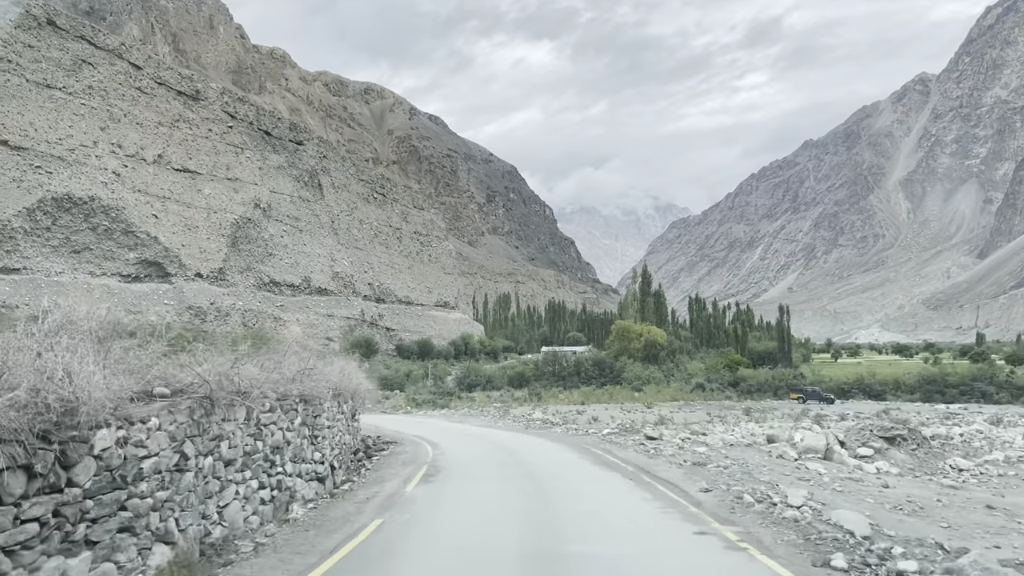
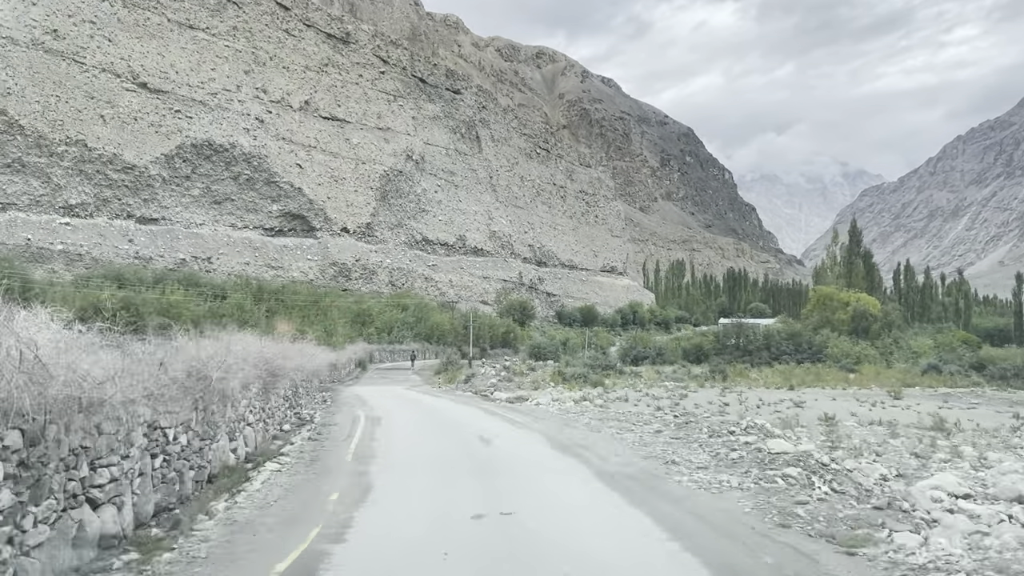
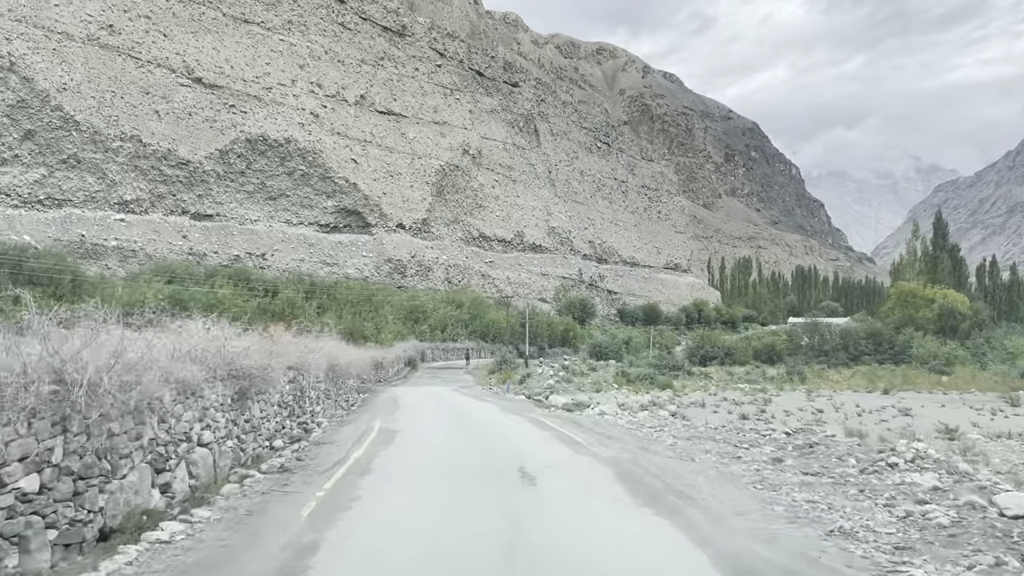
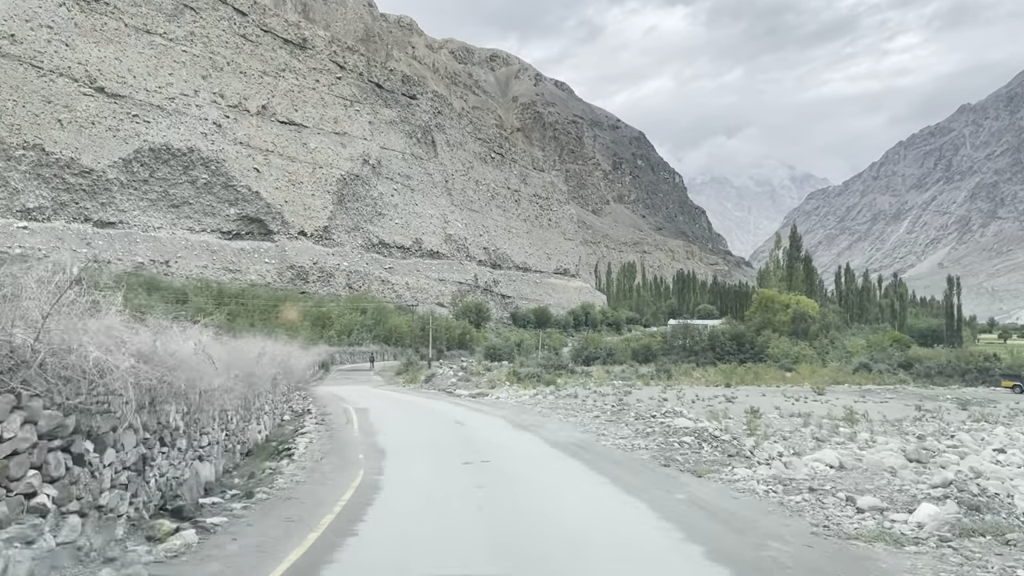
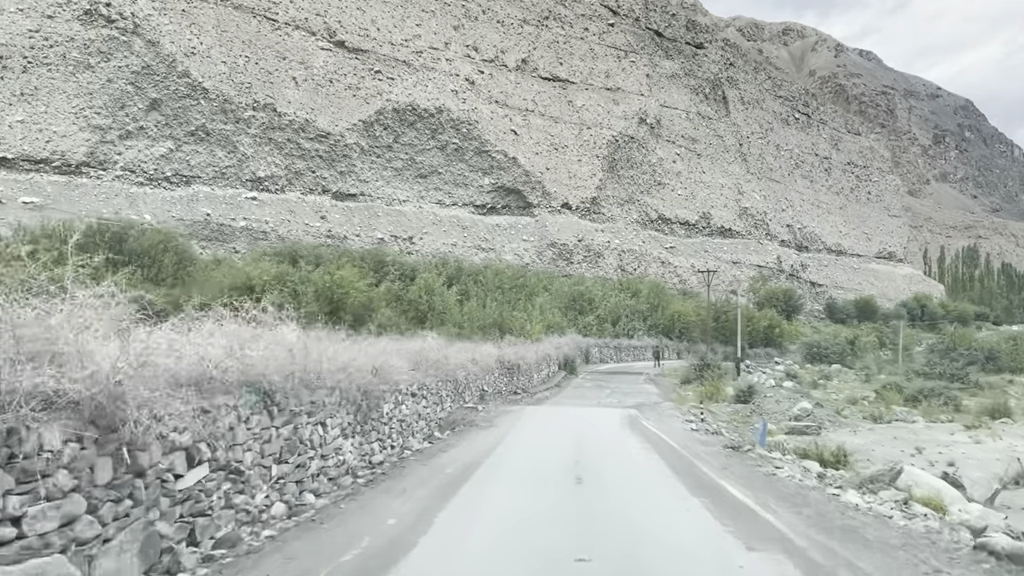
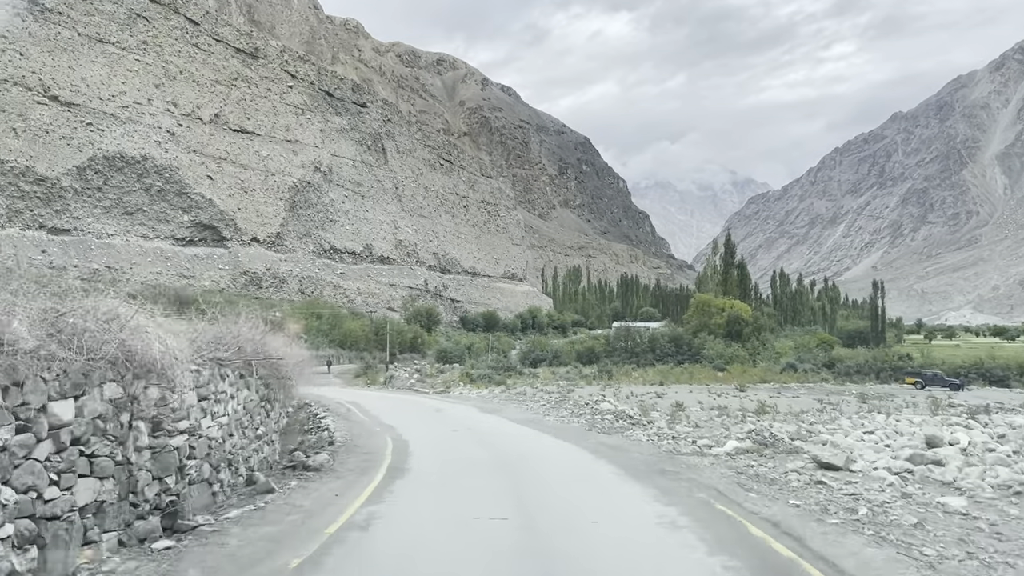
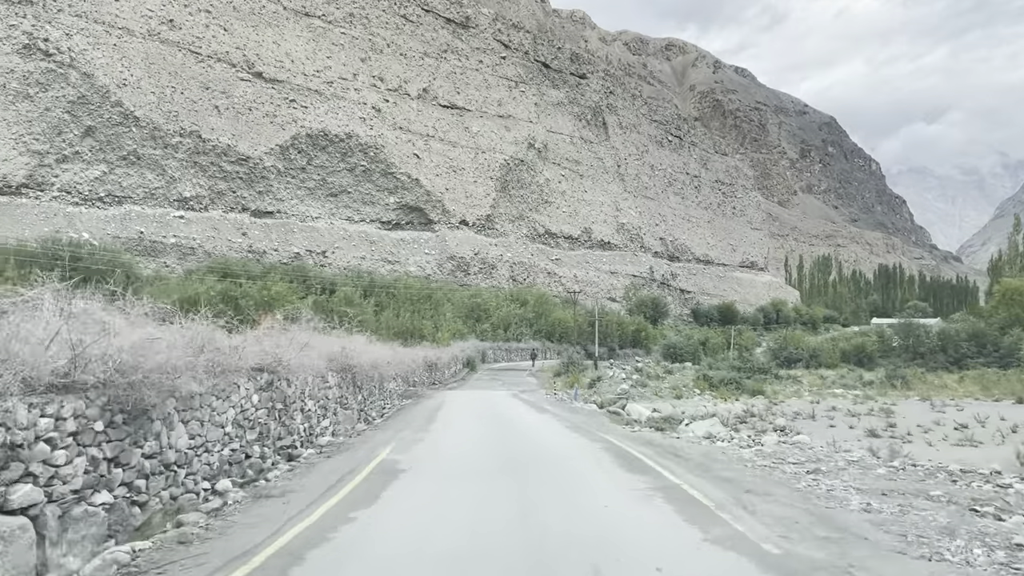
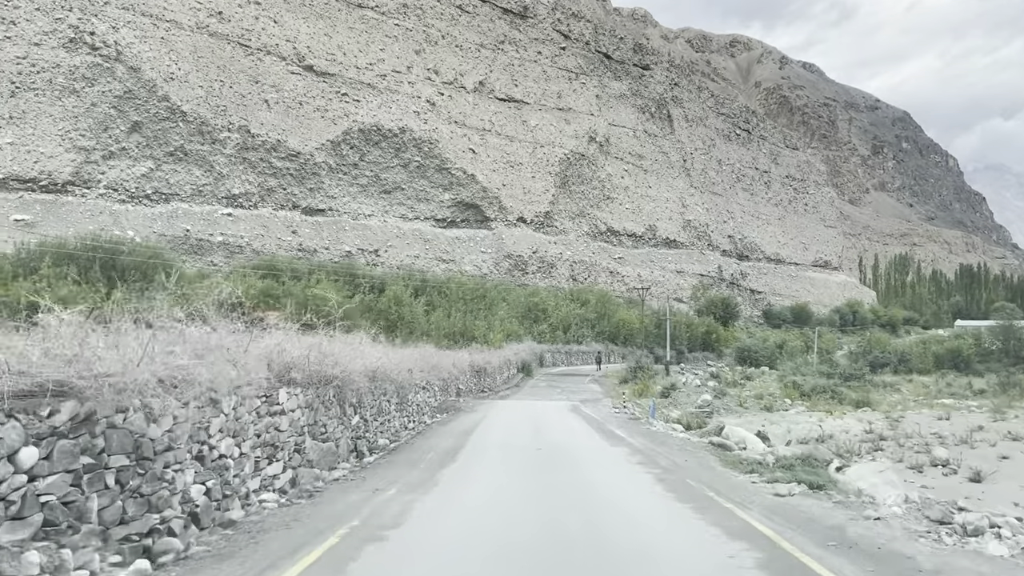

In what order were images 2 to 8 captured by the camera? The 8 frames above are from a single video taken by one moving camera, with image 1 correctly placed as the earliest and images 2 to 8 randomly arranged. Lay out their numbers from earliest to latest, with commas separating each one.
6, 4, 2, 3, 7, 8, 5
